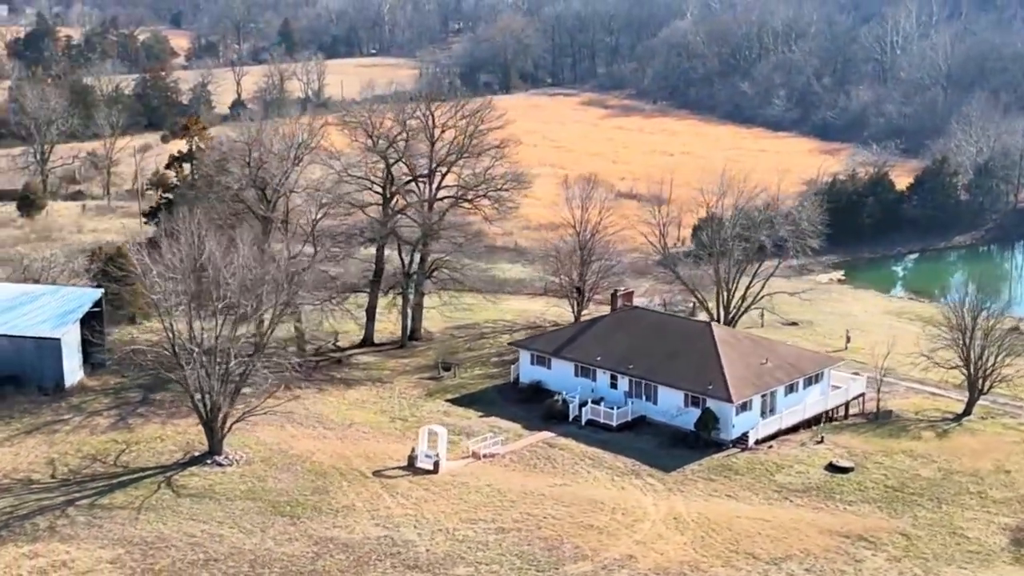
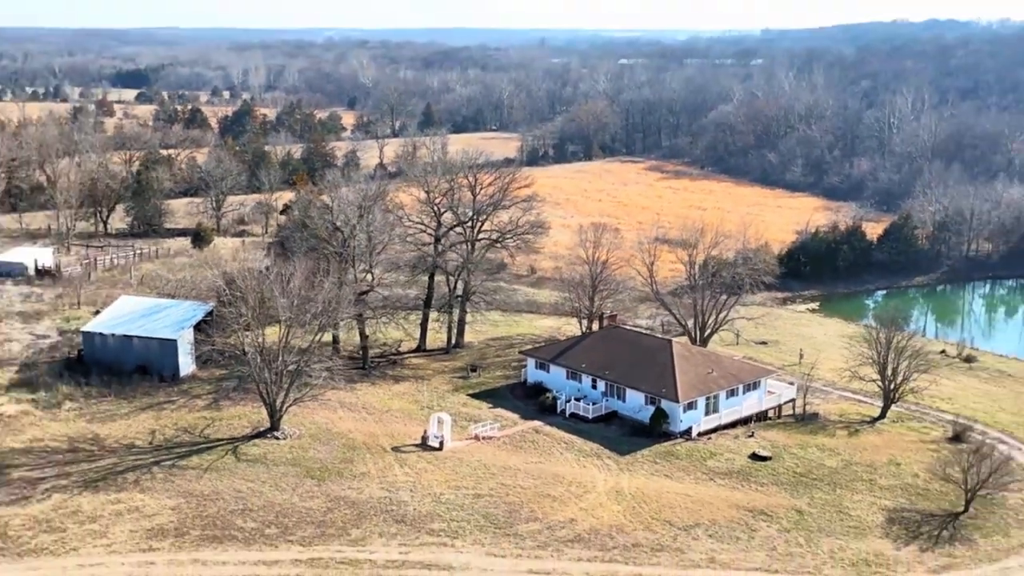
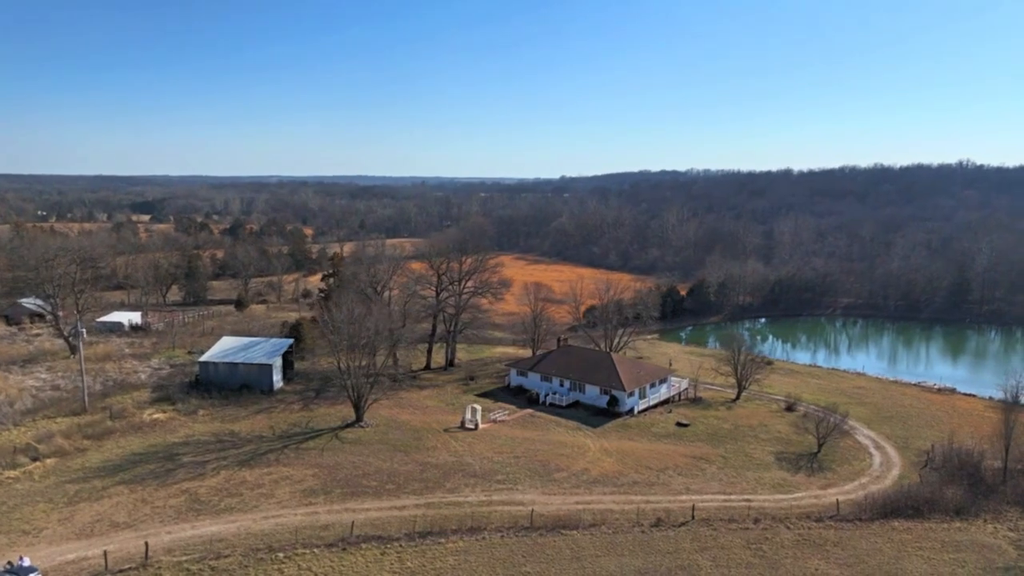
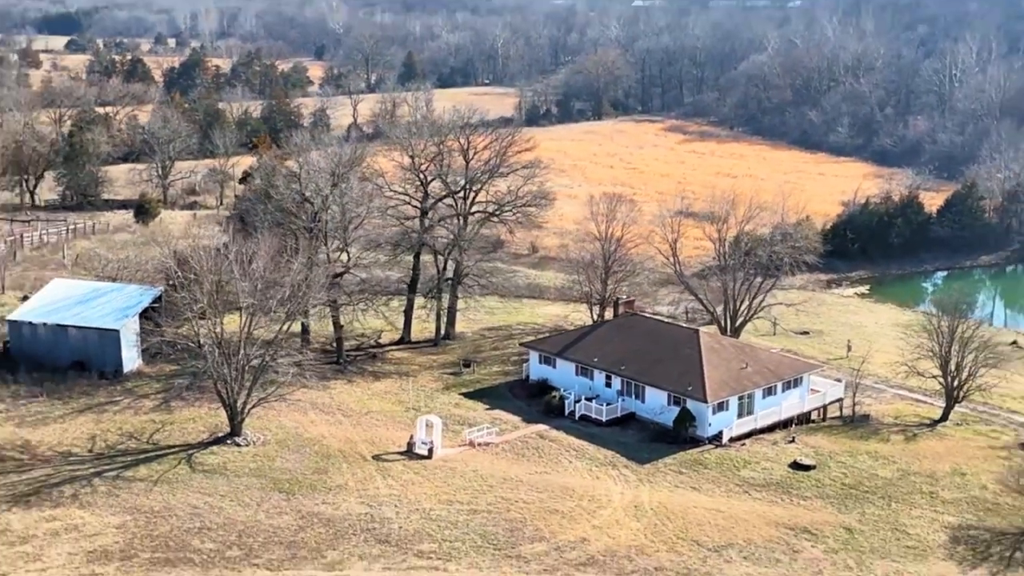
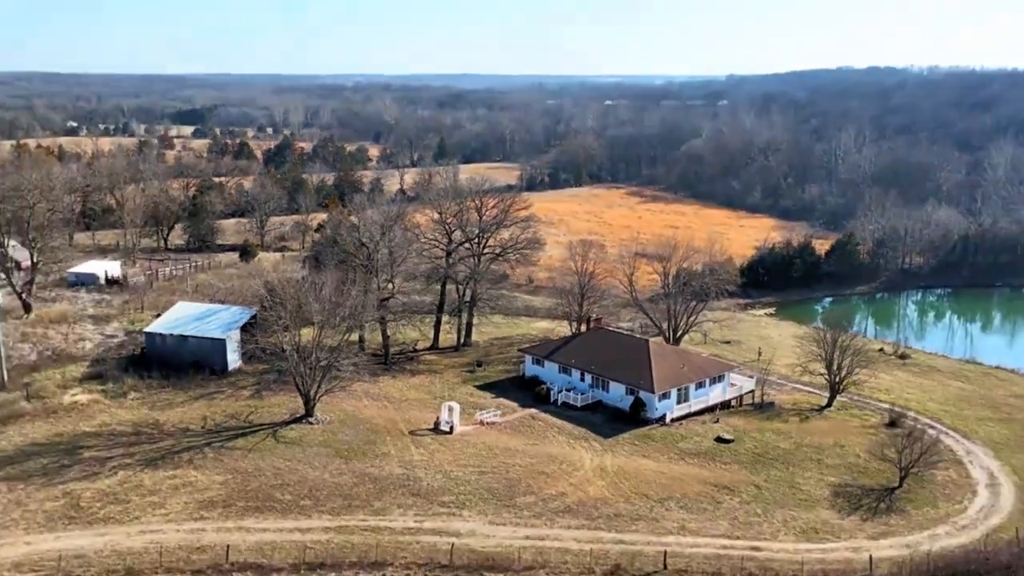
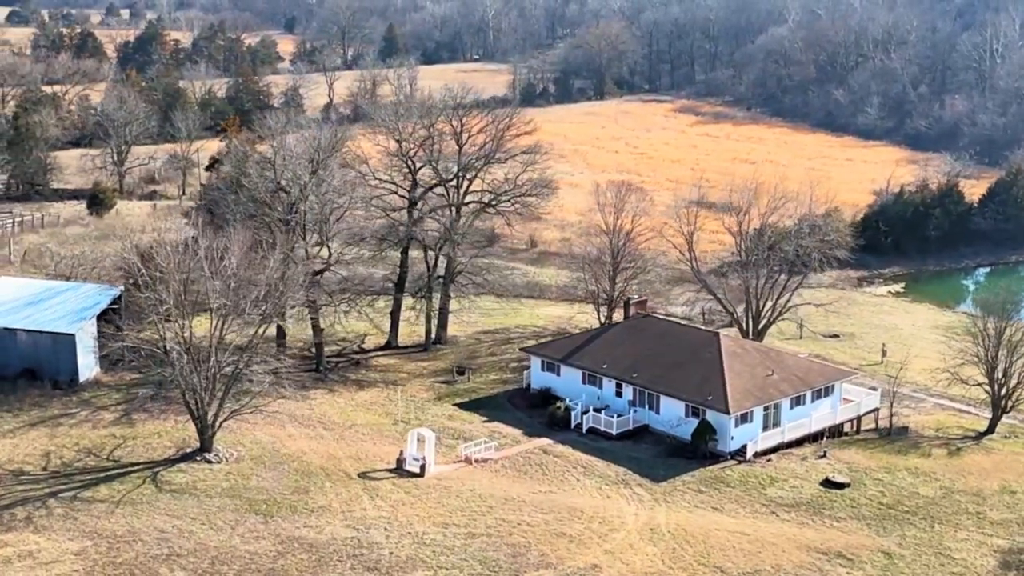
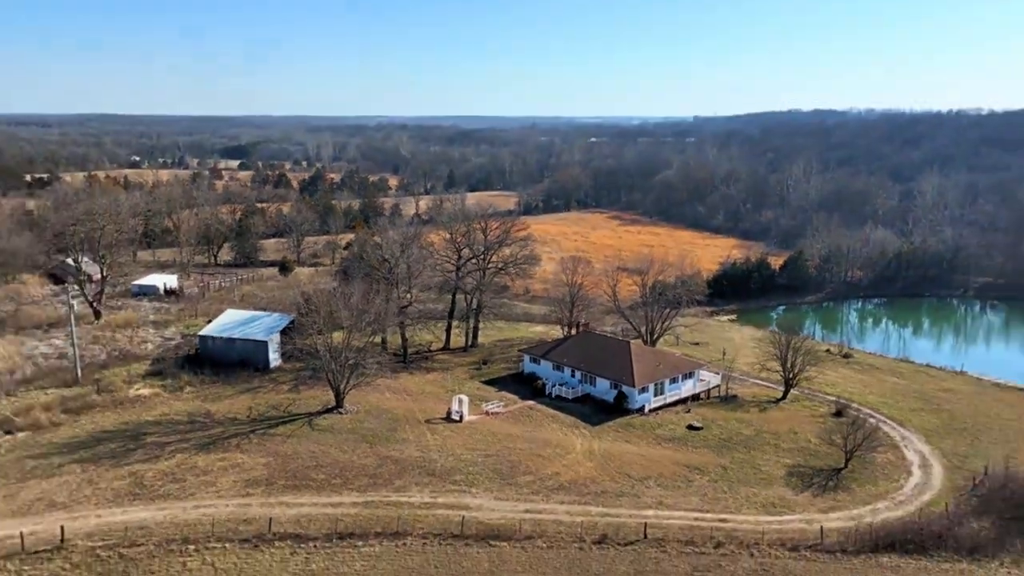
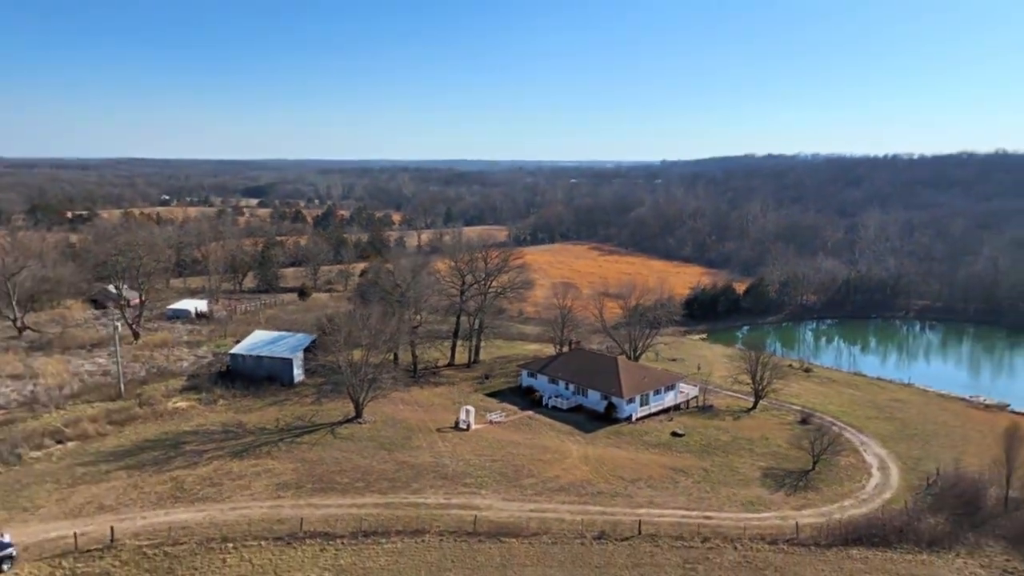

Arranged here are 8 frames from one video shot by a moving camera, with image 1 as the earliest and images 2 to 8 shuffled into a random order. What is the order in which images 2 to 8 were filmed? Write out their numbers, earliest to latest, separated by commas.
6, 4, 2, 5, 7, 8, 3
